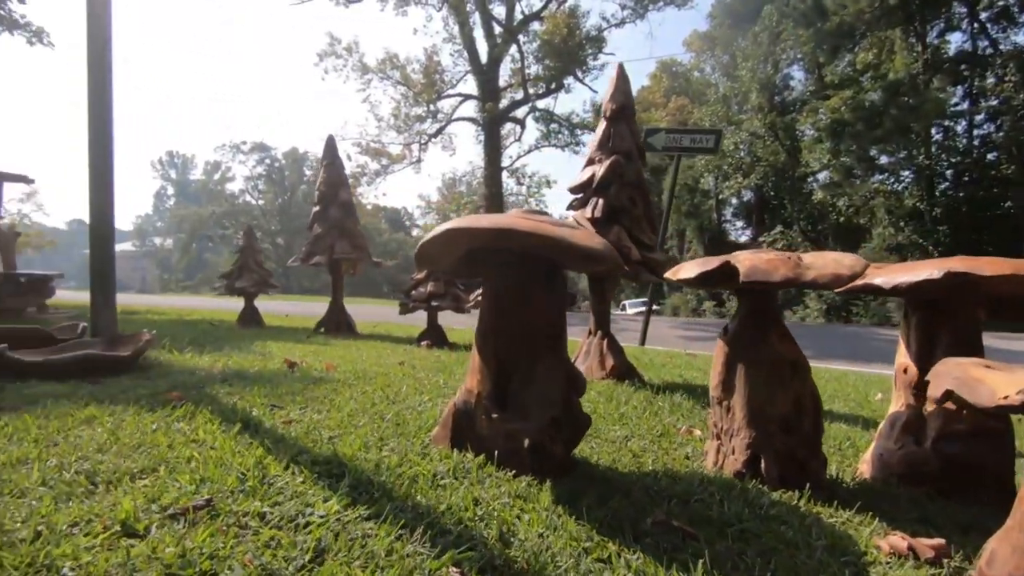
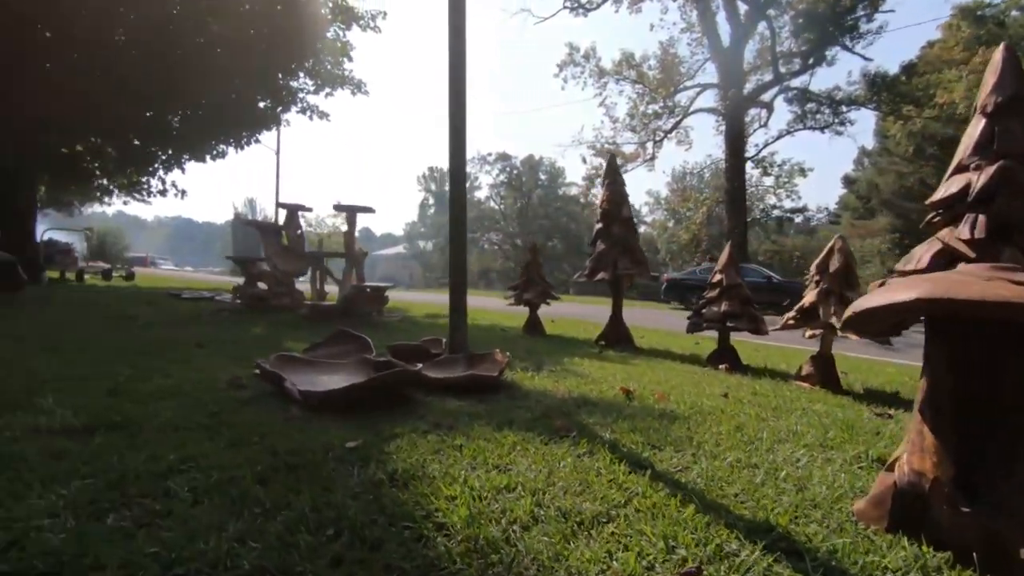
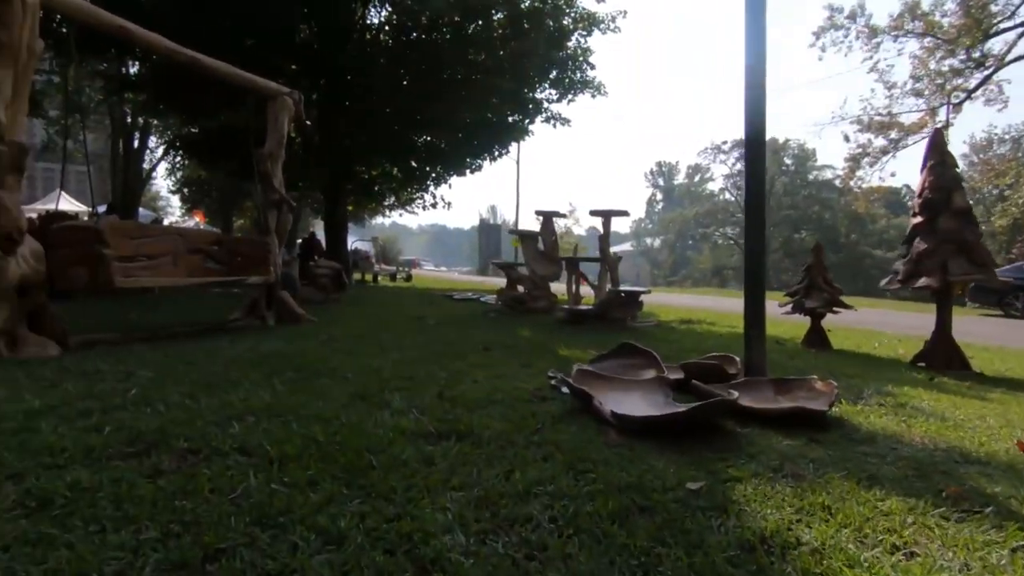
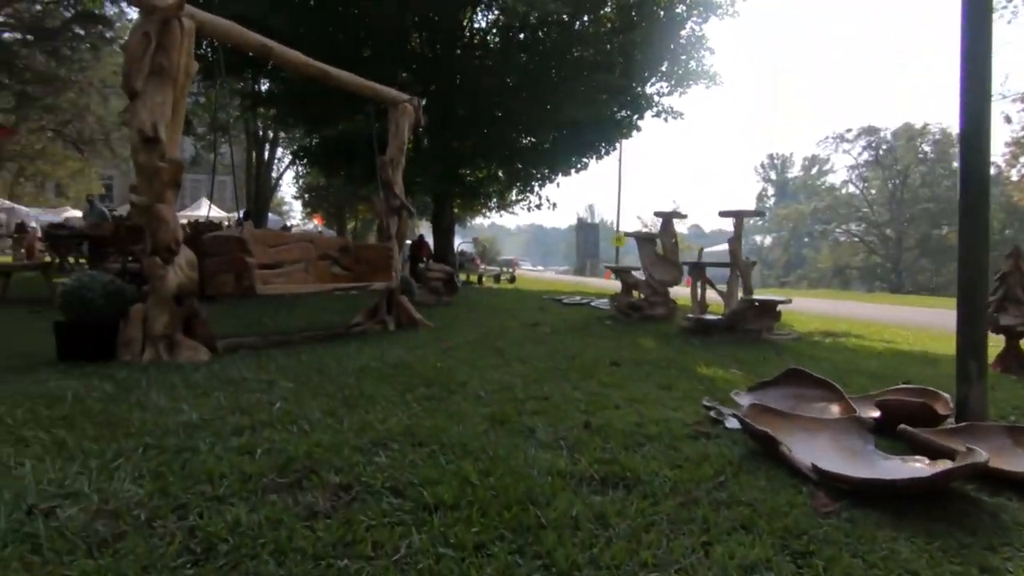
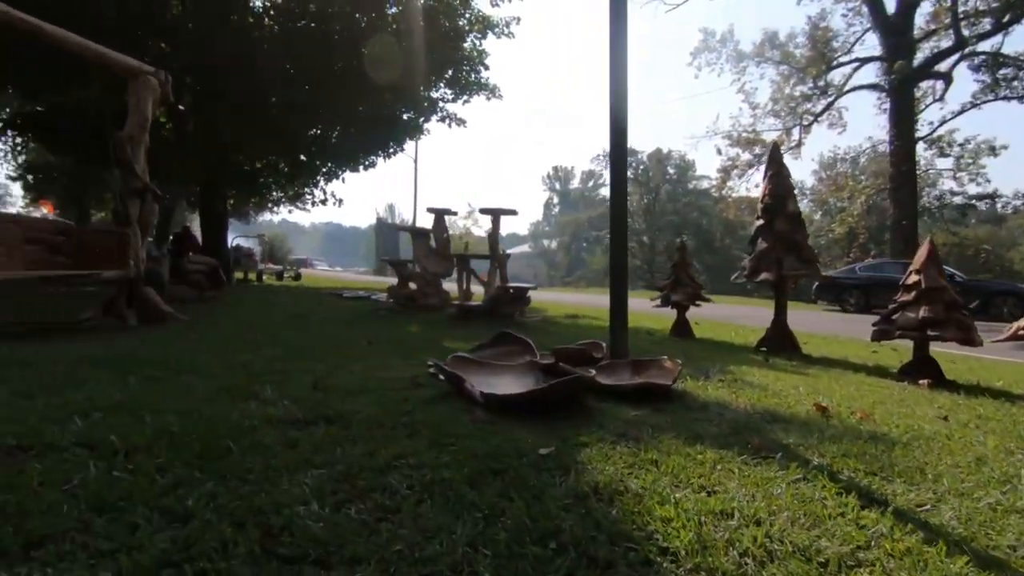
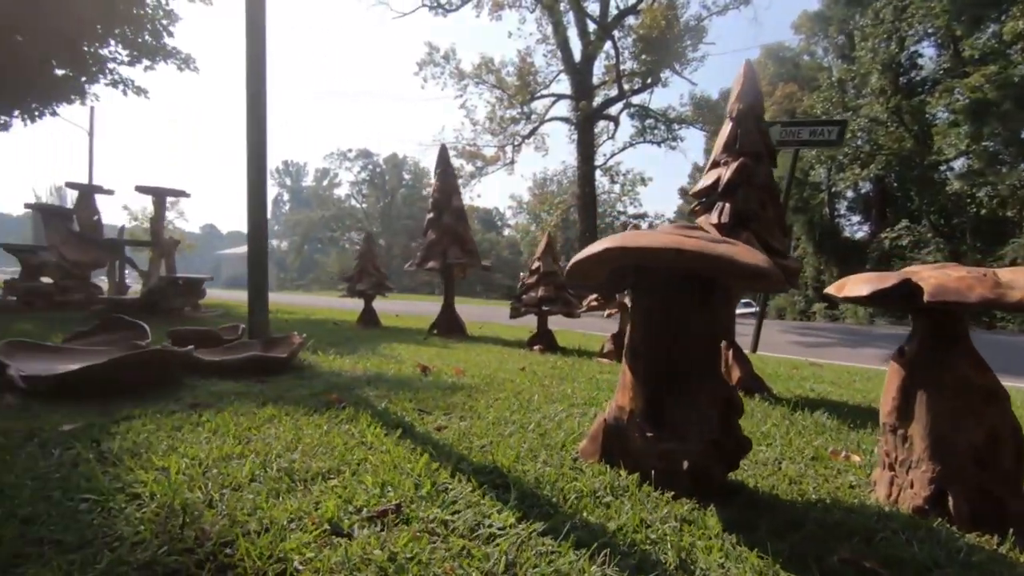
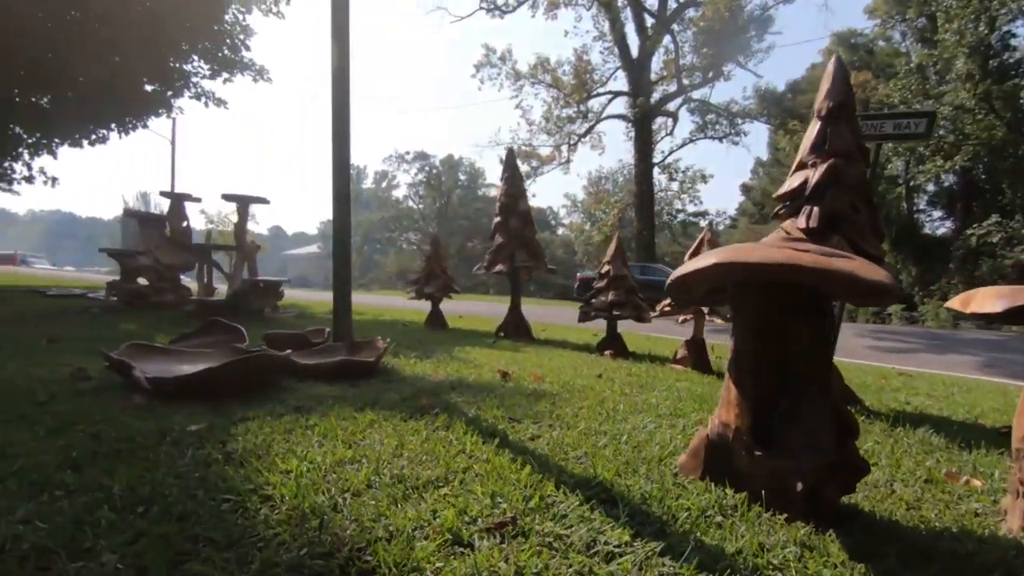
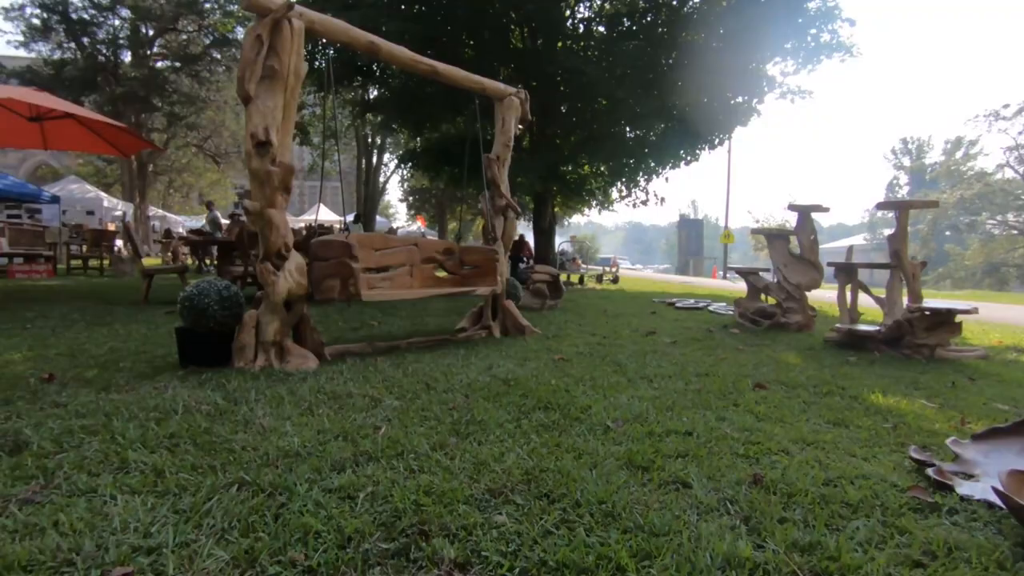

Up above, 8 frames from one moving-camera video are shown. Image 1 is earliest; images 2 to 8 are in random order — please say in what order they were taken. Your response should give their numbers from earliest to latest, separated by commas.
6, 7, 2, 5, 3, 4, 8
